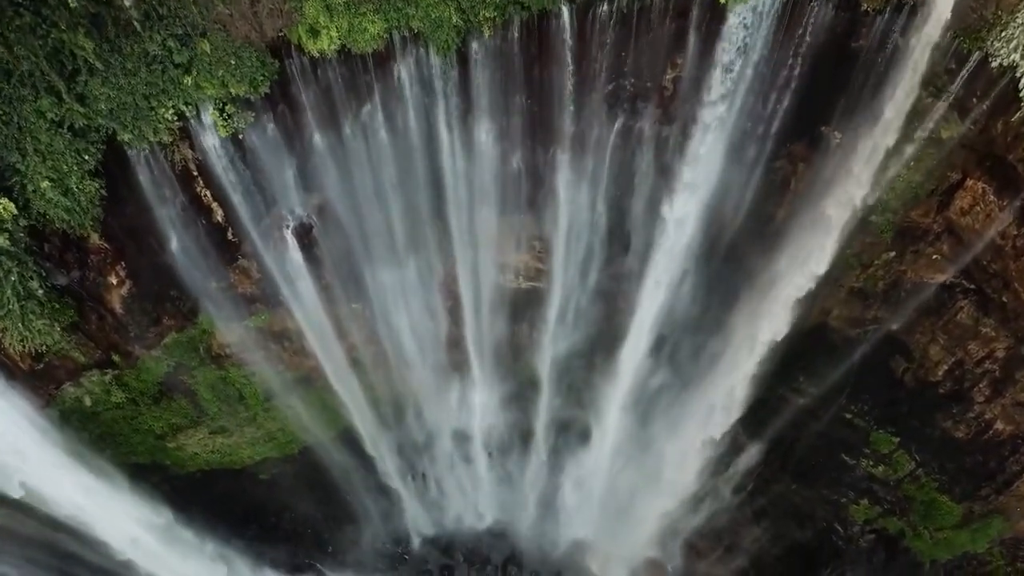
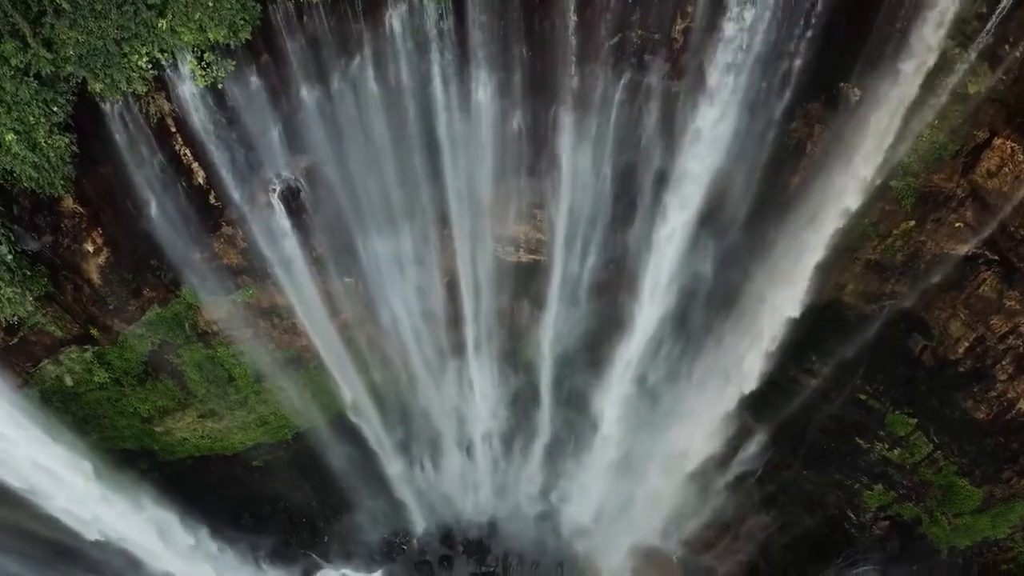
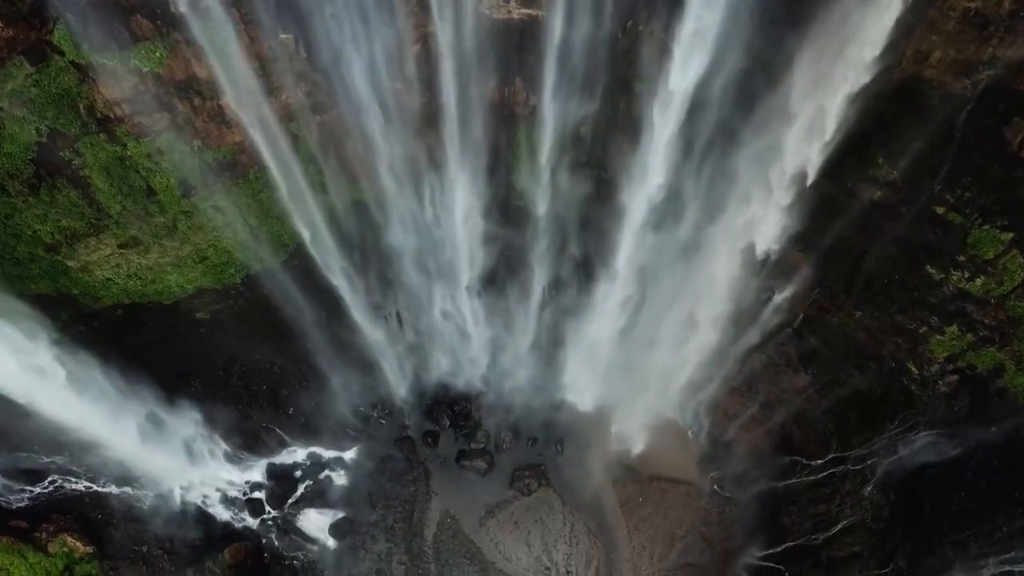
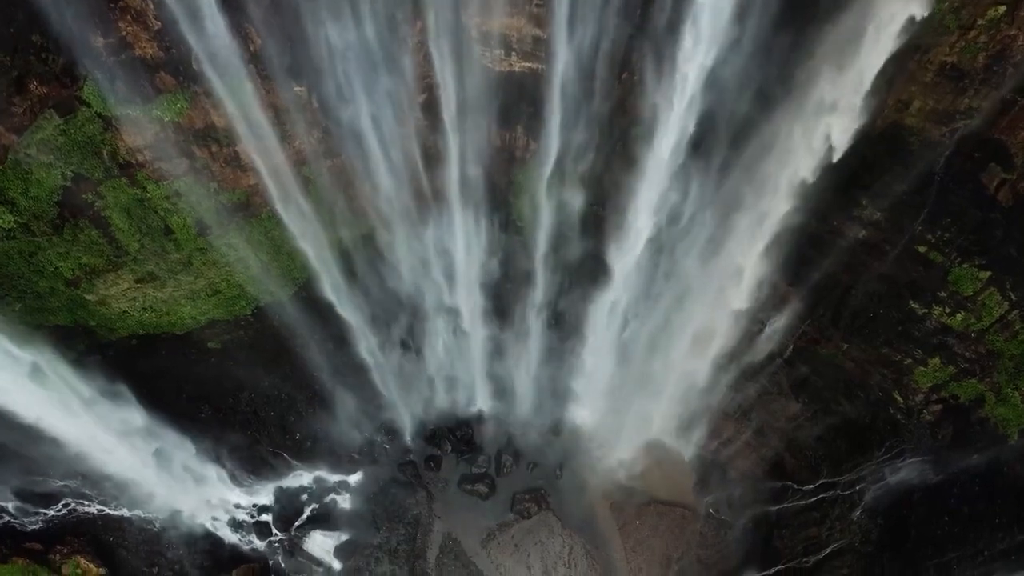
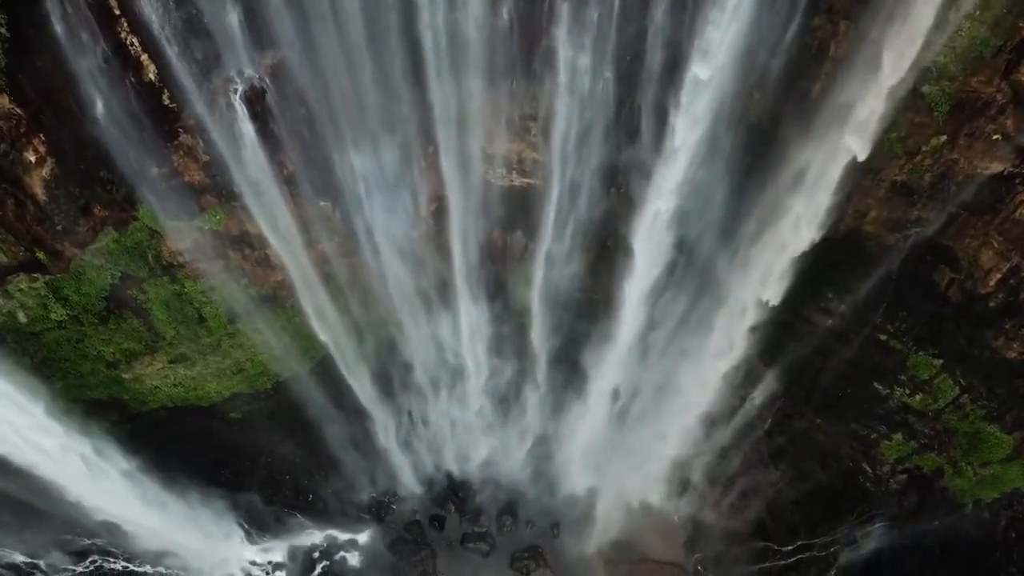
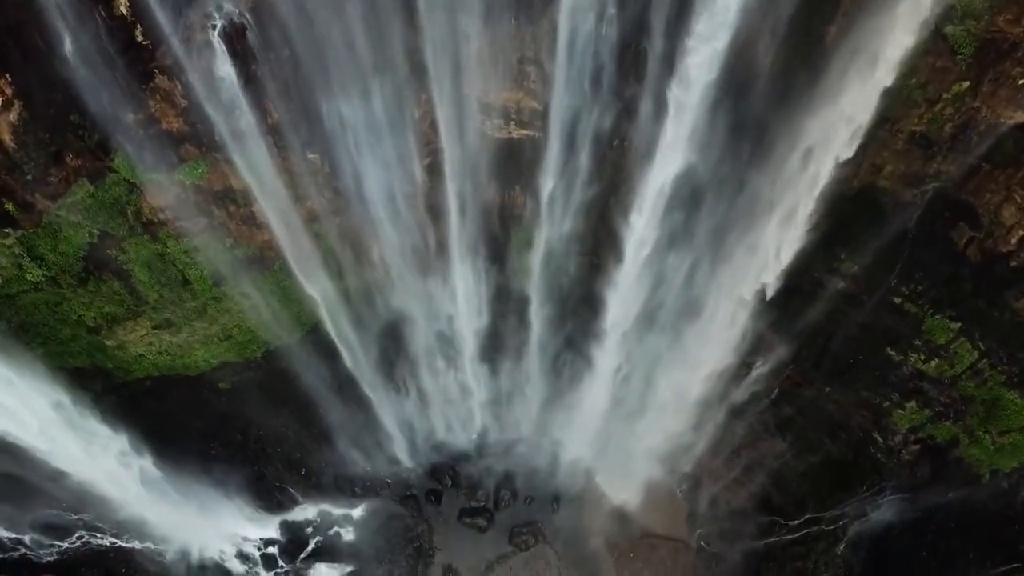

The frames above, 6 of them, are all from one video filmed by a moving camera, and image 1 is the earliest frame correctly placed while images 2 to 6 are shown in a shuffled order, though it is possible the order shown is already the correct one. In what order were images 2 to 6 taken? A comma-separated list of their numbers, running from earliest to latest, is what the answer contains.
2, 5, 6, 4, 3
